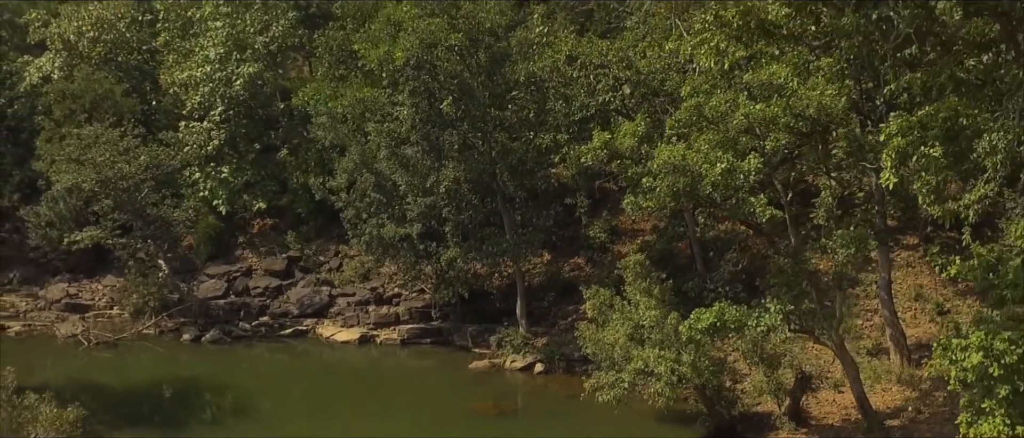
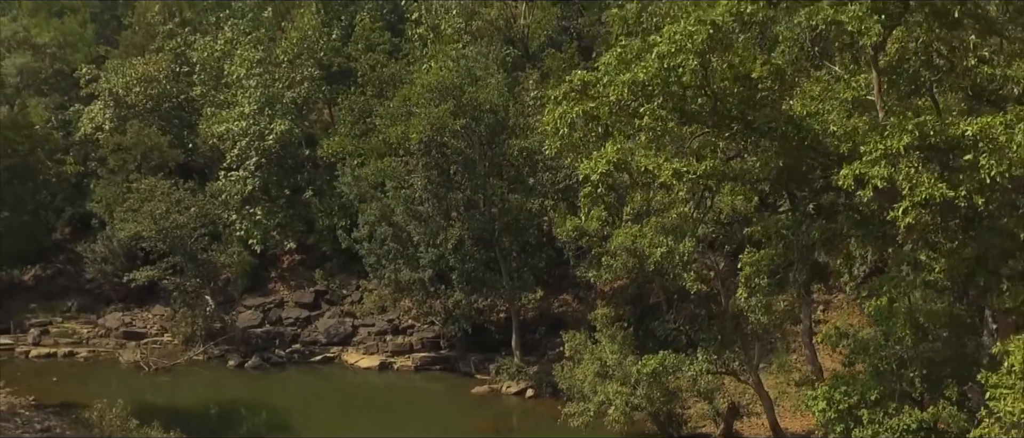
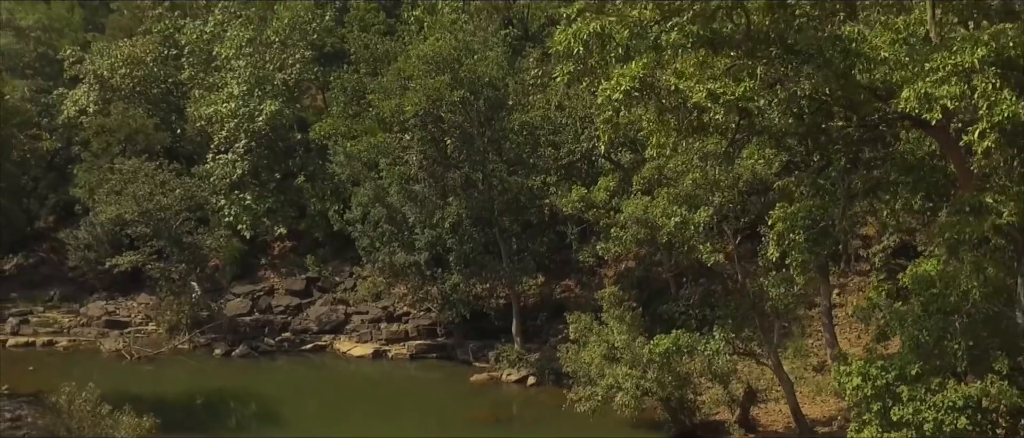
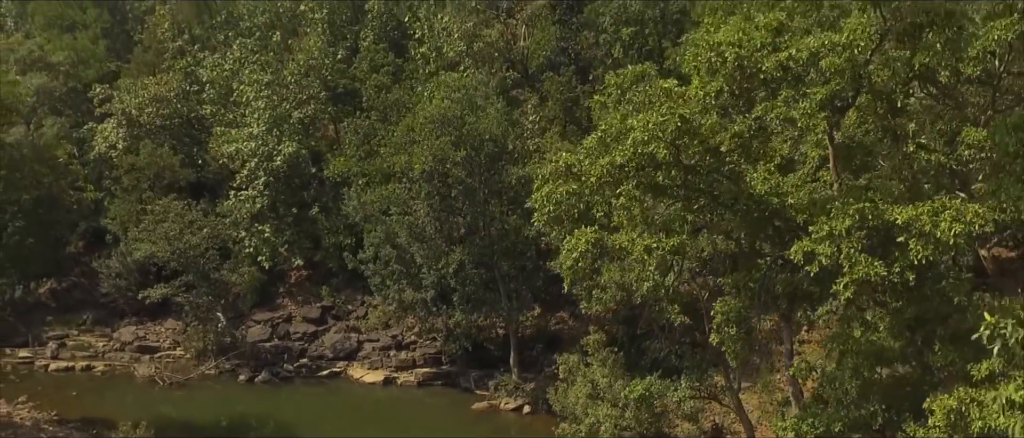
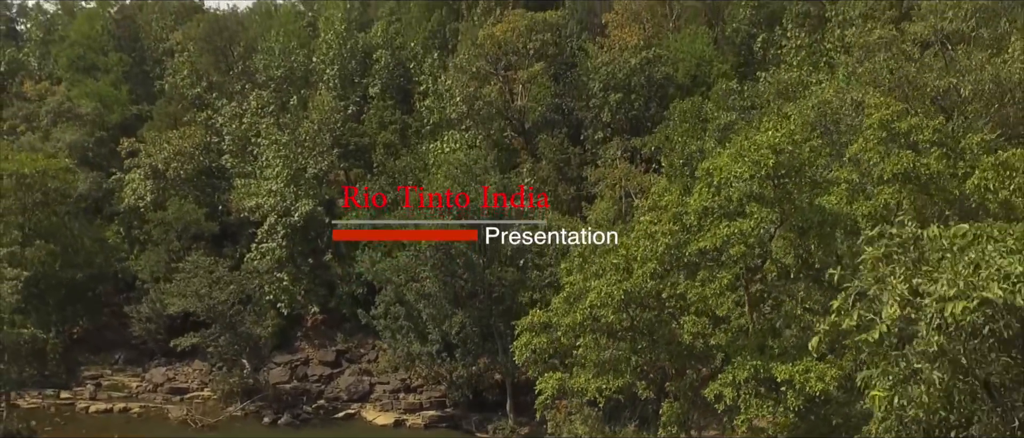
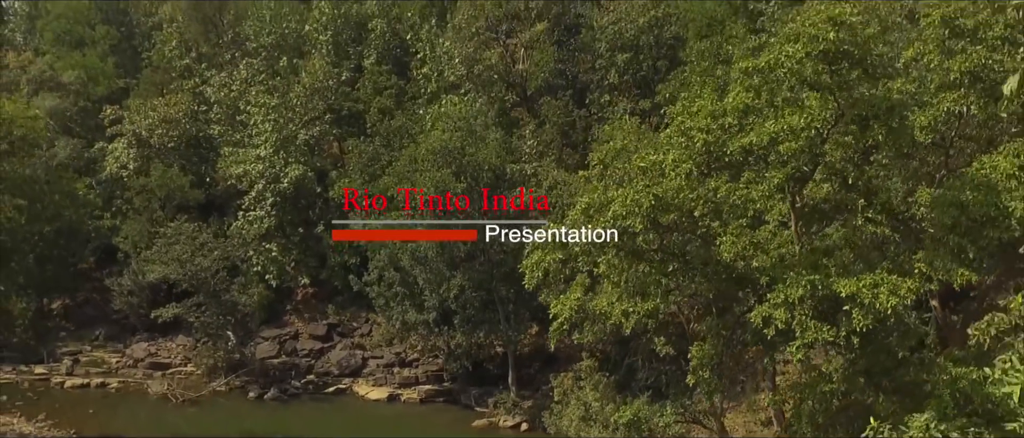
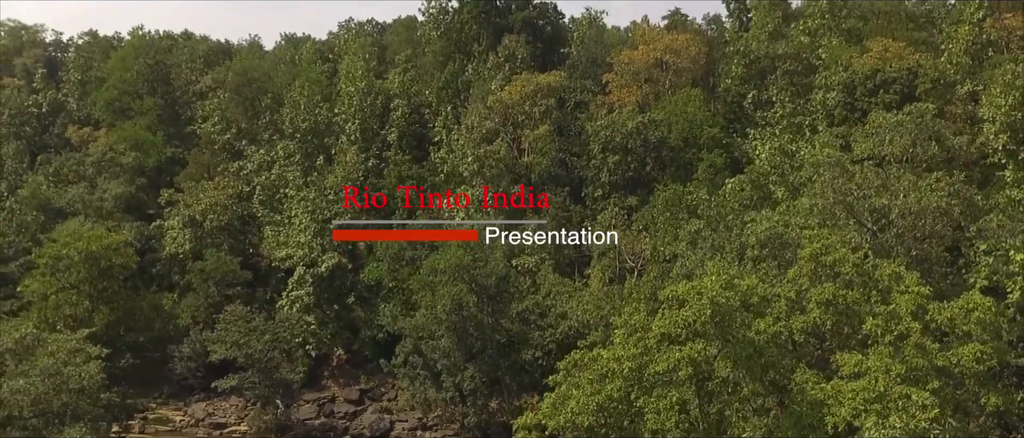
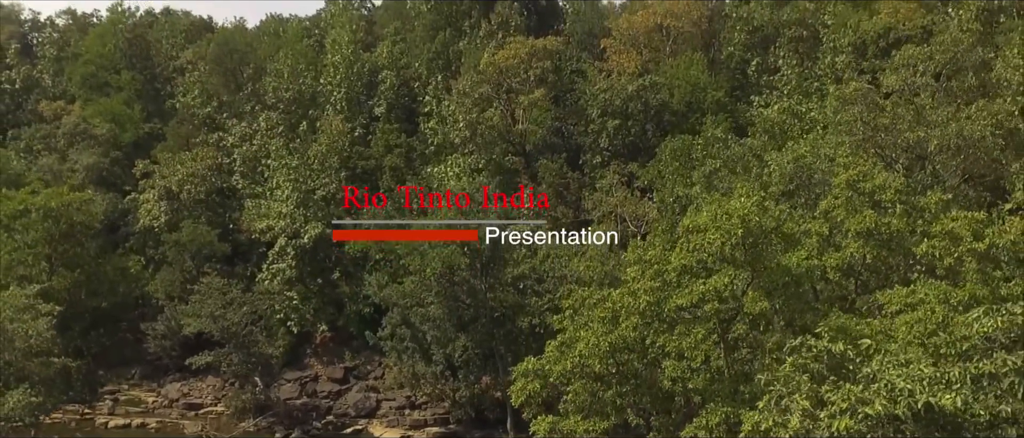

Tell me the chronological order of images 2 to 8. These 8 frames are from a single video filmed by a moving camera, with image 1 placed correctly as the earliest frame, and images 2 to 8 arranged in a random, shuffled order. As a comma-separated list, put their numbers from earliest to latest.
3, 2, 4, 6, 5, 8, 7
